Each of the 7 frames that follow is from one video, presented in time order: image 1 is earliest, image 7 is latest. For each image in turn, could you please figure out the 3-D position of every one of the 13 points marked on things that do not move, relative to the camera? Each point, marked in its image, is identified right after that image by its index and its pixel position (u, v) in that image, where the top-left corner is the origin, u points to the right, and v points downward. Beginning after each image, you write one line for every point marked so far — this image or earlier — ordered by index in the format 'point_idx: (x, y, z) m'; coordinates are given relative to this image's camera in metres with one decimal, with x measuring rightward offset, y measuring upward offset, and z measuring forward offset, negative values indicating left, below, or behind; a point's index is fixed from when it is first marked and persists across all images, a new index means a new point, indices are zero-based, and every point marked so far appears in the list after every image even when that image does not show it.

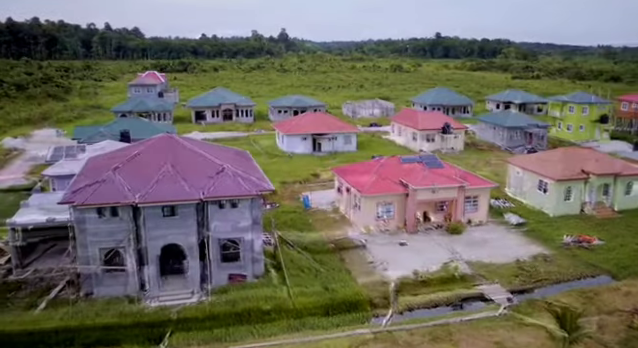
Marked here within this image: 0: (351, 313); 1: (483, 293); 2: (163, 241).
0: (+1.2, -4.9, +16.5) m
1: (+6.7, -4.7, +18.8) m
2: (-5.4, -2.4, +16.4) m
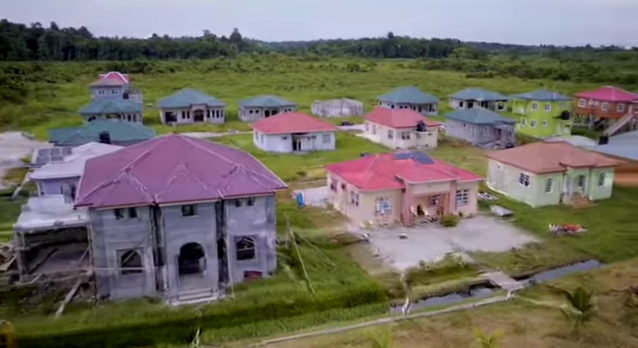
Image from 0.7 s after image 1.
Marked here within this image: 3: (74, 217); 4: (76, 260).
0: (+1.9, -4.7, +16.9) m
1: (+7.2, -4.4, +19.6) m
2: (-4.7, -2.3, +16.3) m
3: (-9.3, -1.7, +17.9) m
4: (-9.4, -3.4, +18.3) m
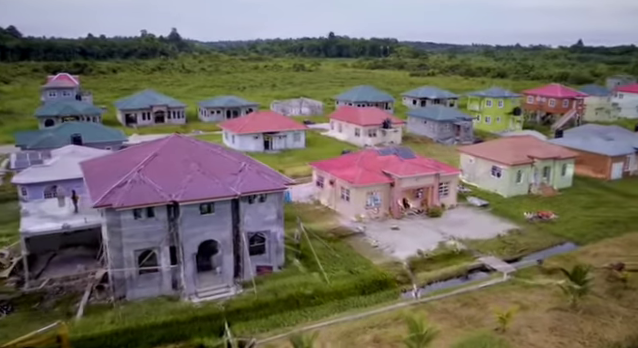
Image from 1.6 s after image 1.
0: (+2.4, -4.4, +17.7) m
1: (+7.4, -4.0, +20.9) m
2: (-4.1, -2.2, +16.4) m
3: (-8.9, -1.7, +17.5) m
4: (-9.0, -3.4, +17.9) m
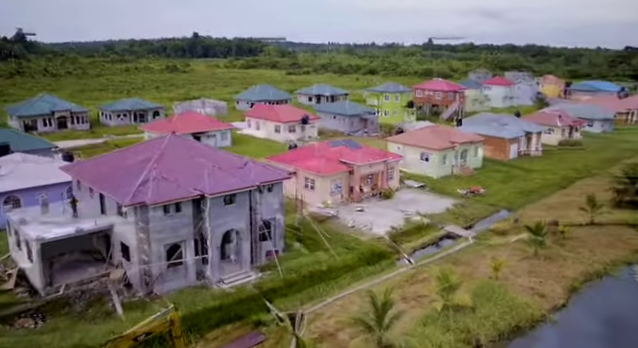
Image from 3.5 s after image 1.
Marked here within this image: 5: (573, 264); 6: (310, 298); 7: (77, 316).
0: (+2.7, -3.7, +20.0) m
1: (+6.7, -3.0, +24.3) m
2: (-3.5, -2.0, +17.2) m
3: (-8.4, -1.8, +17.1) m
4: (-8.5, -3.5, +17.5) m
5: (+10.9, -3.9, +20.2) m
6: (-0.3, -4.3, +16.4) m
7: (-7.4, -4.4, +14.4) m
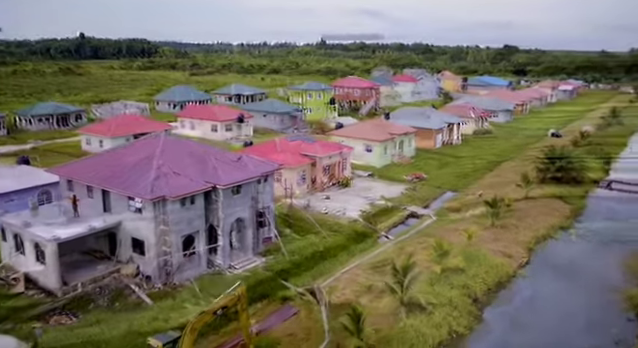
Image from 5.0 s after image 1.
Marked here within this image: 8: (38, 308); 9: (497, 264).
0: (+2.3, -3.1, +22.0) m
1: (+5.4, -2.2, +27.0) m
2: (-3.4, -1.7, +18.1) m
3: (-8.2, -1.7, +17.2) m
4: (-8.3, -3.4, +17.6) m
5: (+10.3, -2.9, +23.7) m
6: (0.0, -3.9, +18.0) m
7: (-6.6, -4.3, +14.7) m
8: (-8.7, -4.1, +14.5) m
9: (+7.3, -3.7, +19.2) m
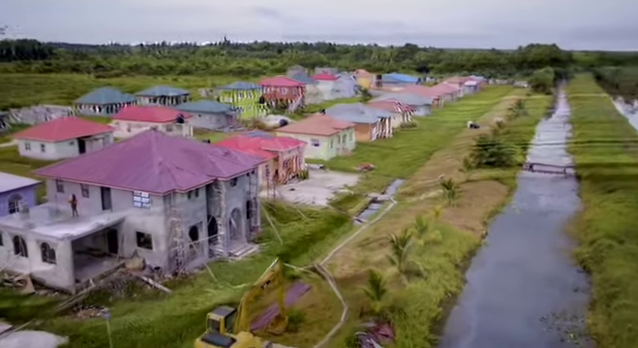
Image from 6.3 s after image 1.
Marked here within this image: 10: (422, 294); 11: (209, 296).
0: (+1.4, -2.5, +23.9) m
1: (+3.7, -1.5, +29.3) m
2: (-3.6, -1.4, +19.1) m
3: (-8.2, -1.6, +17.4) m
4: (-8.3, -3.4, +17.8) m
5: (+9.0, -1.9, +26.8) m
6: (-0.1, -3.4, +19.5) m
7: (-6.1, -4.1, +15.2) m
8: (-8.1, -4.1, +14.7) m
9: (+6.8, -2.9, +21.9) m
10: (+3.4, -4.0, +15.6) m
11: (-3.6, -4.0, +15.4) m
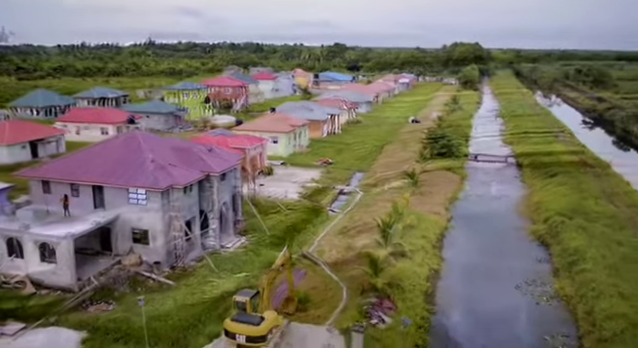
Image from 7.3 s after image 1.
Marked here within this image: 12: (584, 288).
0: (+0.3, -2.2, +25.2) m
1: (+1.8, -1.0, +30.8) m
2: (-4.1, -1.2, +19.8) m
3: (-8.5, -1.6, +17.5) m
4: (-8.5, -3.3, +17.9) m
5: (+7.5, -1.3, +29.0) m
6: (-0.7, -3.1, +20.7) m
7: (-6.1, -4.0, +15.6) m
8: (-8.0, -4.1, +14.8) m
9: (+5.9, -2.3, +23.9) m
10: (+3.4, -3.6, +17.2) m
11: (-3.6, -3.8, +16.2) m
12: (+8.8, -3.8, +15.6) m
